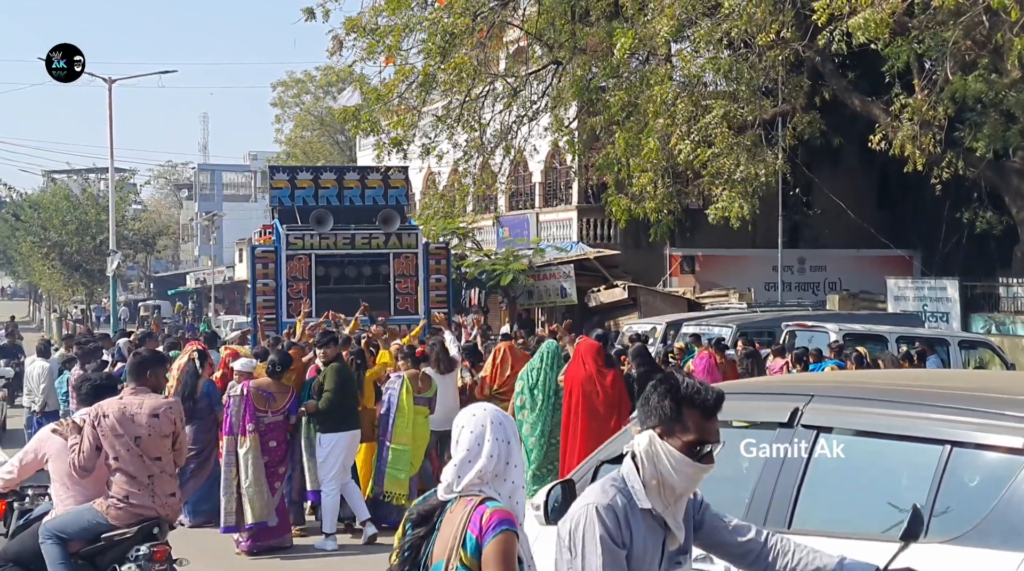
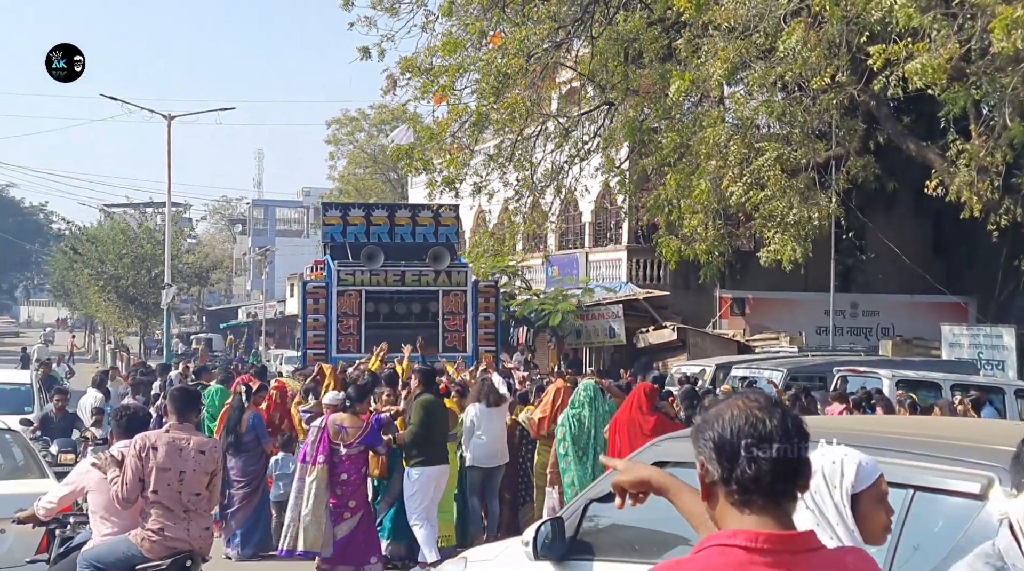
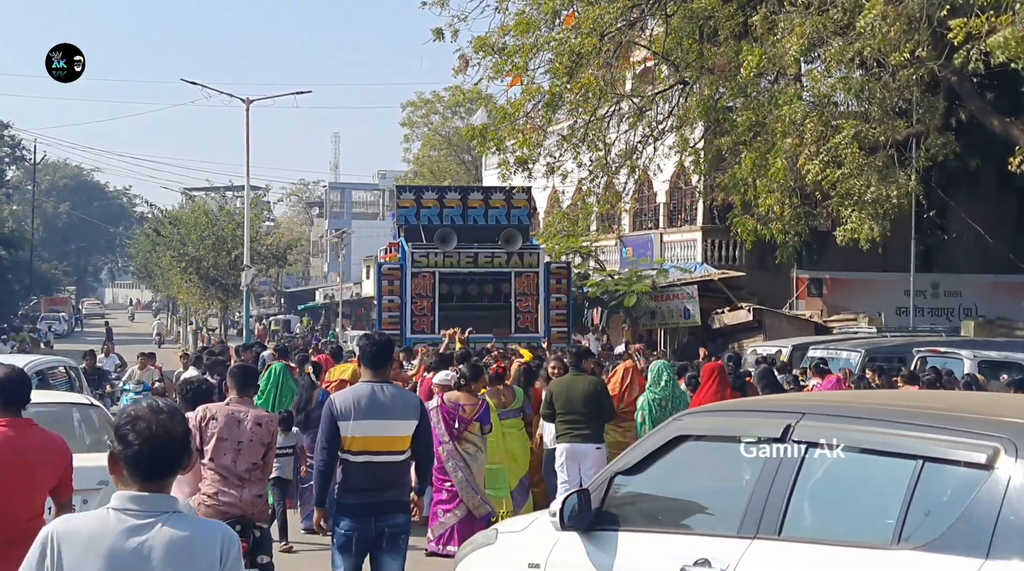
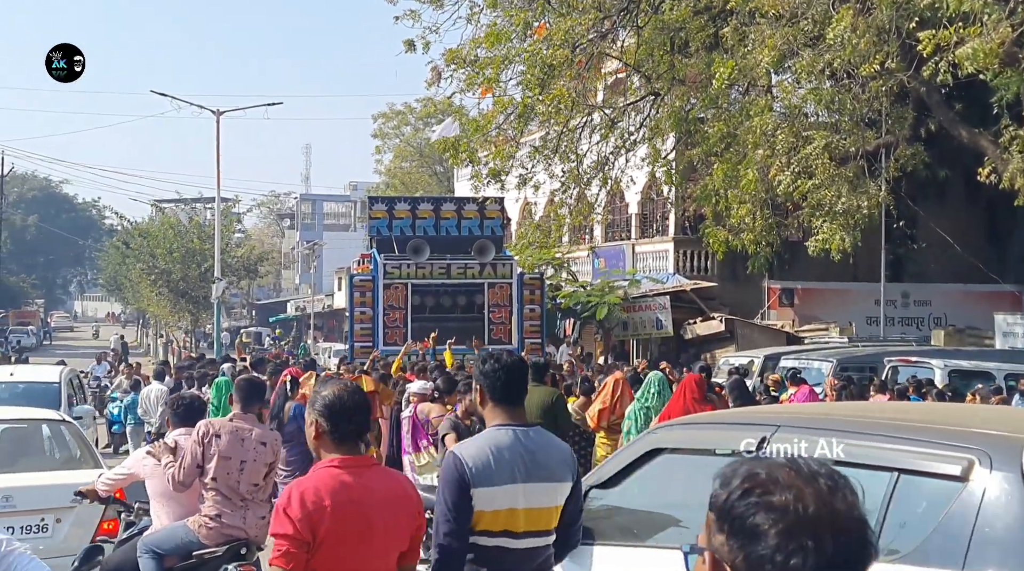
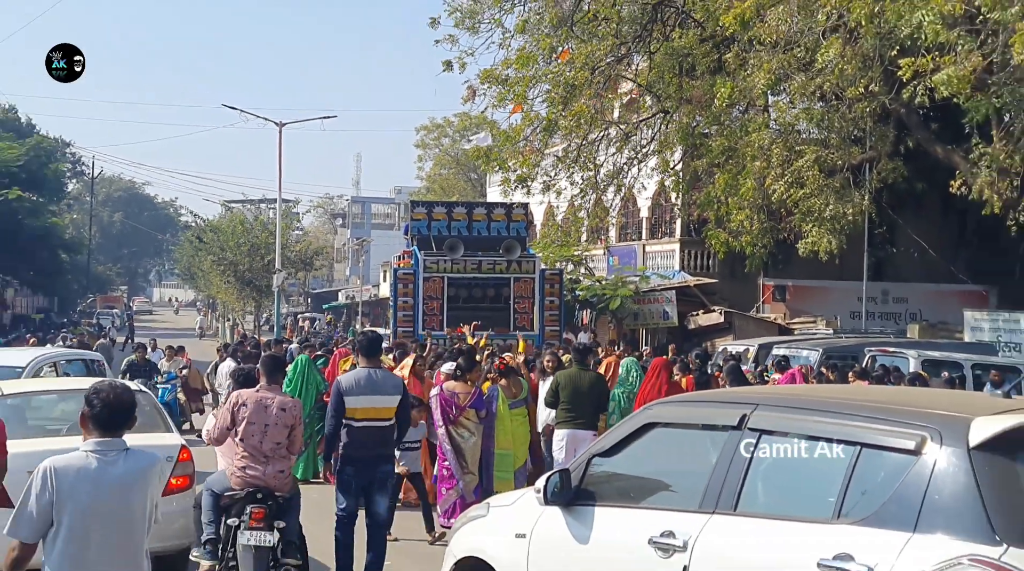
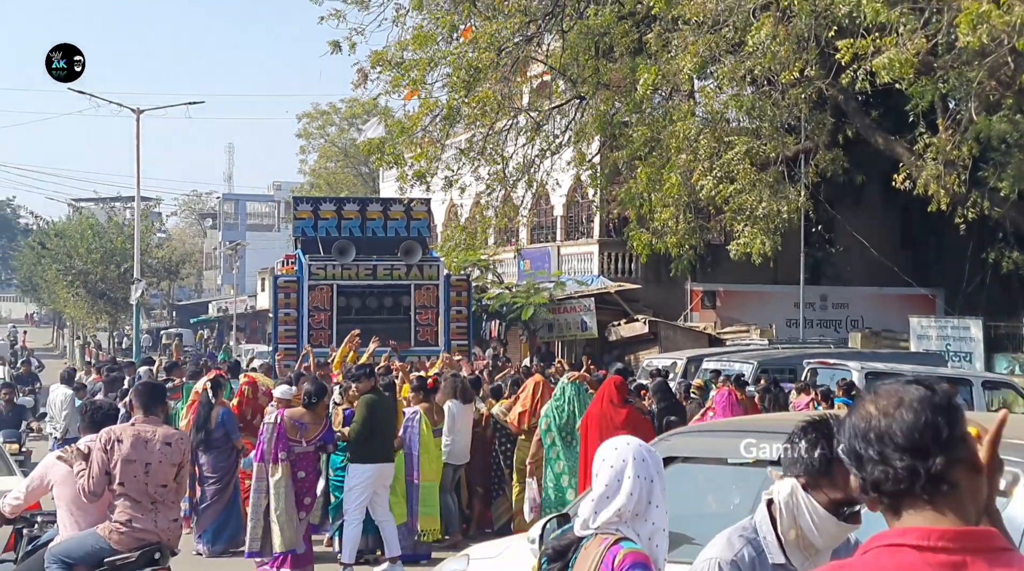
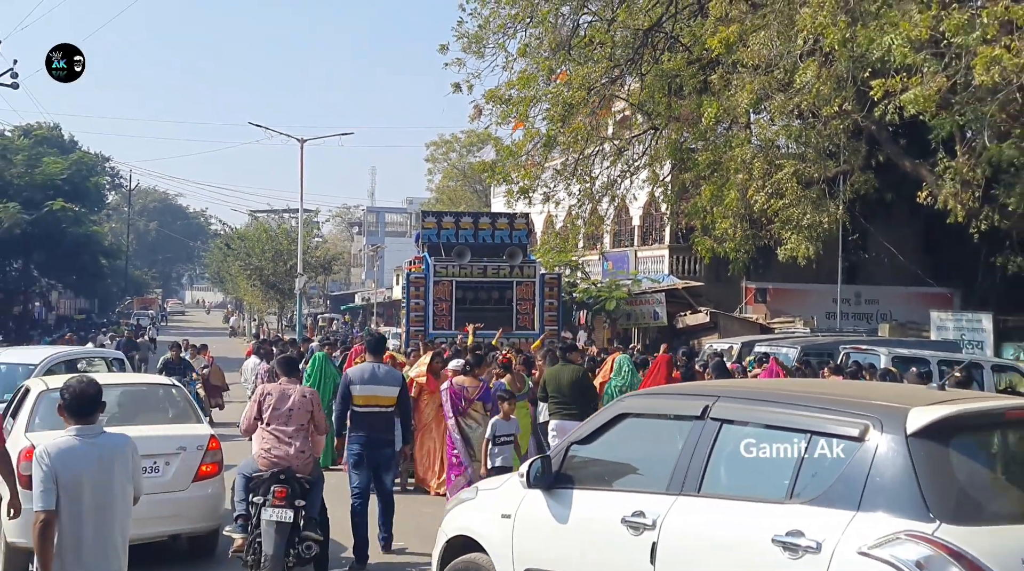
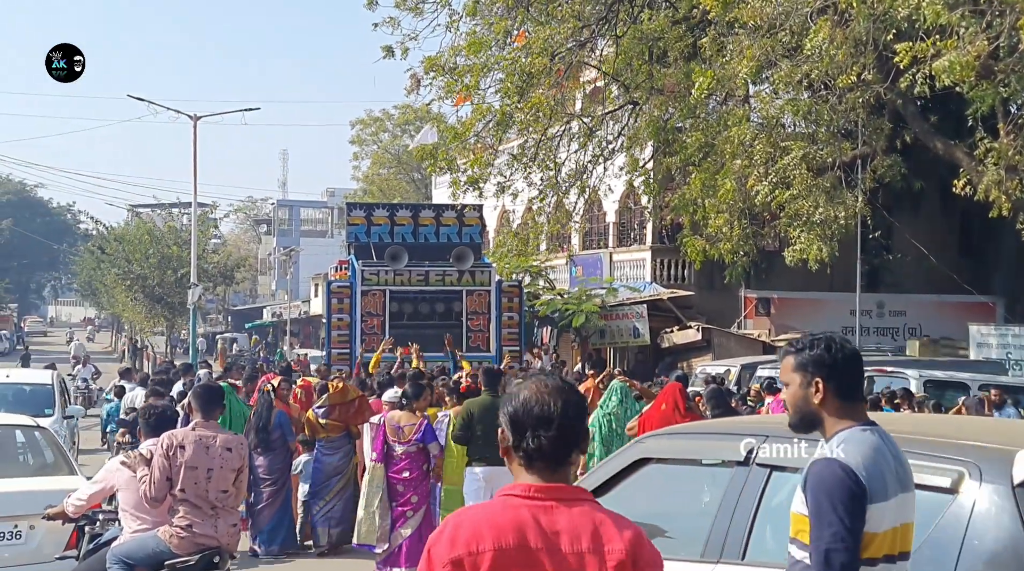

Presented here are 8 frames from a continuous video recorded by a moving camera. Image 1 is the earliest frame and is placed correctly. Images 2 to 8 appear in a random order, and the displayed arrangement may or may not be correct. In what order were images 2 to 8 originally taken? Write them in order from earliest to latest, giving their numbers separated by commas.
6, 2, 8, 4, 3, 5, 7
